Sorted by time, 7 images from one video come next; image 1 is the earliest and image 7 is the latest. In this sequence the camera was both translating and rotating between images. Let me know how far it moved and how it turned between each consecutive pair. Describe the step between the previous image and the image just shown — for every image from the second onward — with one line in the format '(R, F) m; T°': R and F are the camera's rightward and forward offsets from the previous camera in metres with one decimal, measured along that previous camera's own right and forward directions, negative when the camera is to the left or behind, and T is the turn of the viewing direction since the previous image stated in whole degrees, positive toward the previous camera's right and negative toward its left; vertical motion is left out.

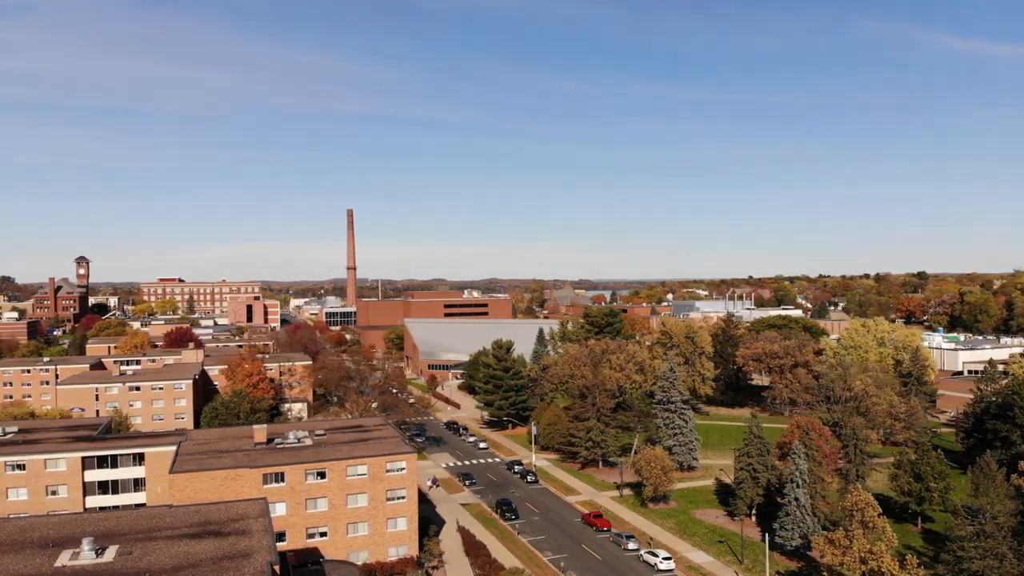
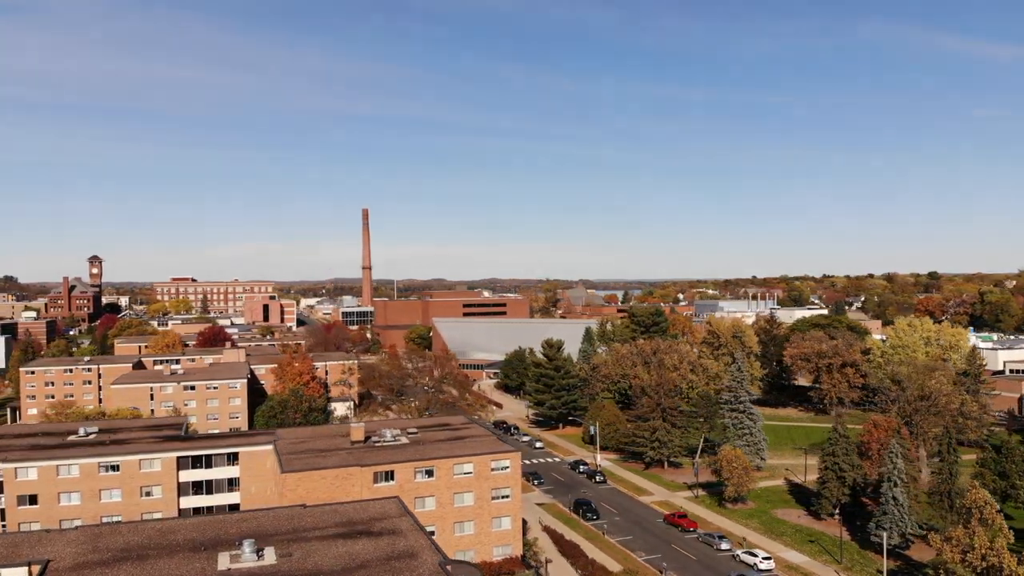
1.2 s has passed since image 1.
(-4.9, +0.4) m; 0°
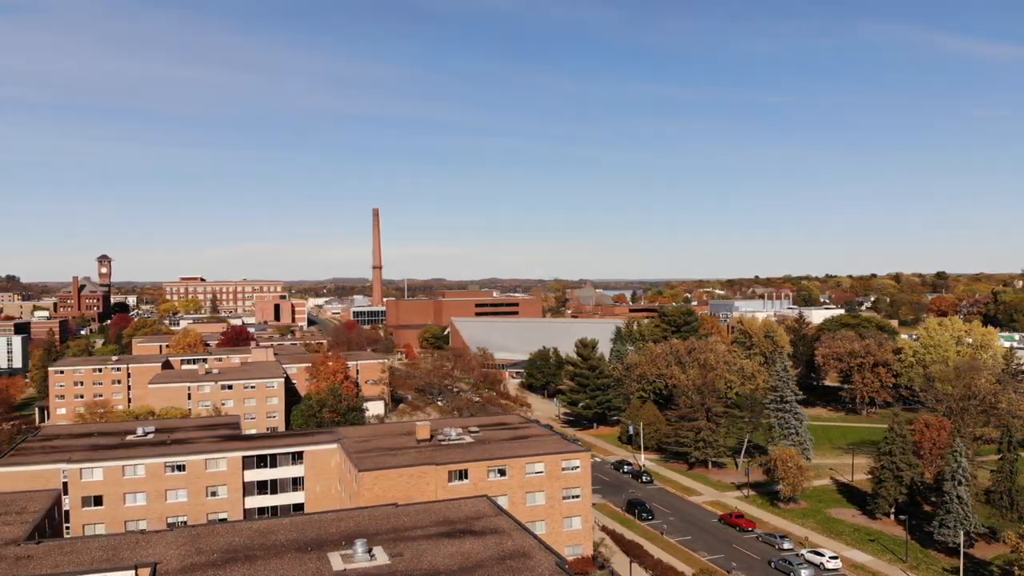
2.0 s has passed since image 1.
(-3.3, +0.2) m; 0°
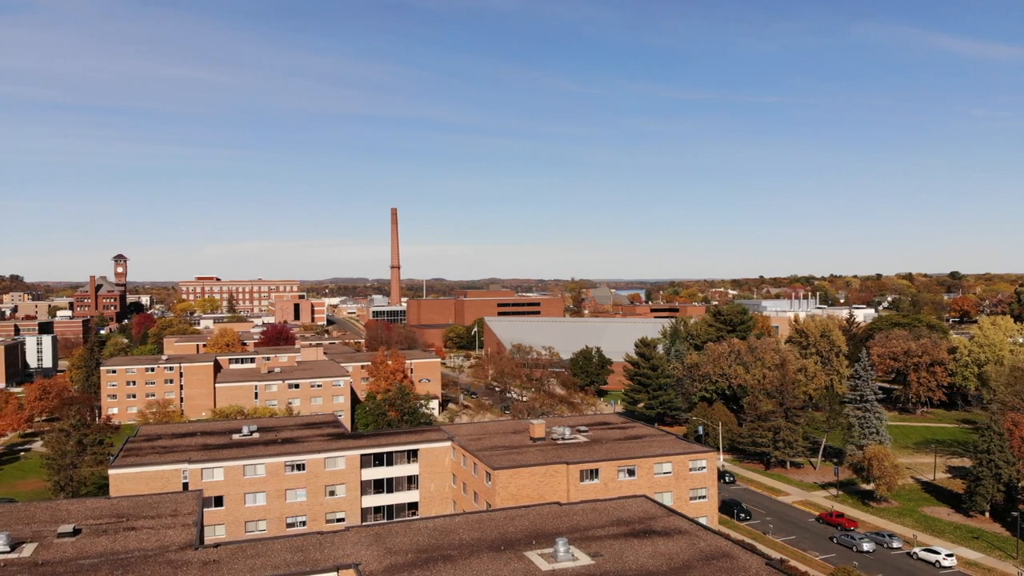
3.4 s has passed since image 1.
(-5.8, +0.3) m; 0°
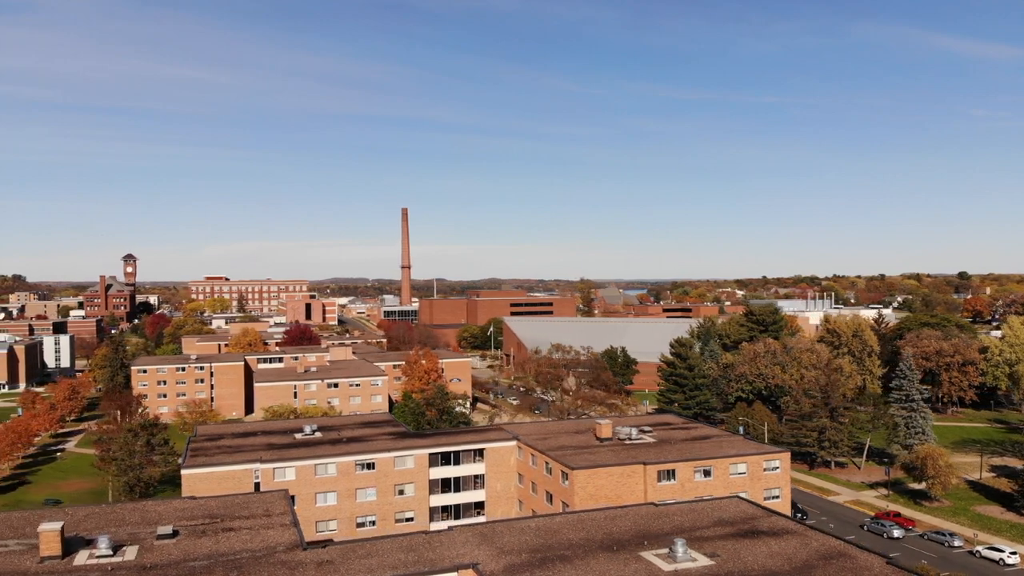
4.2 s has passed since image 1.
(-3.3, +0.1) m; 0°
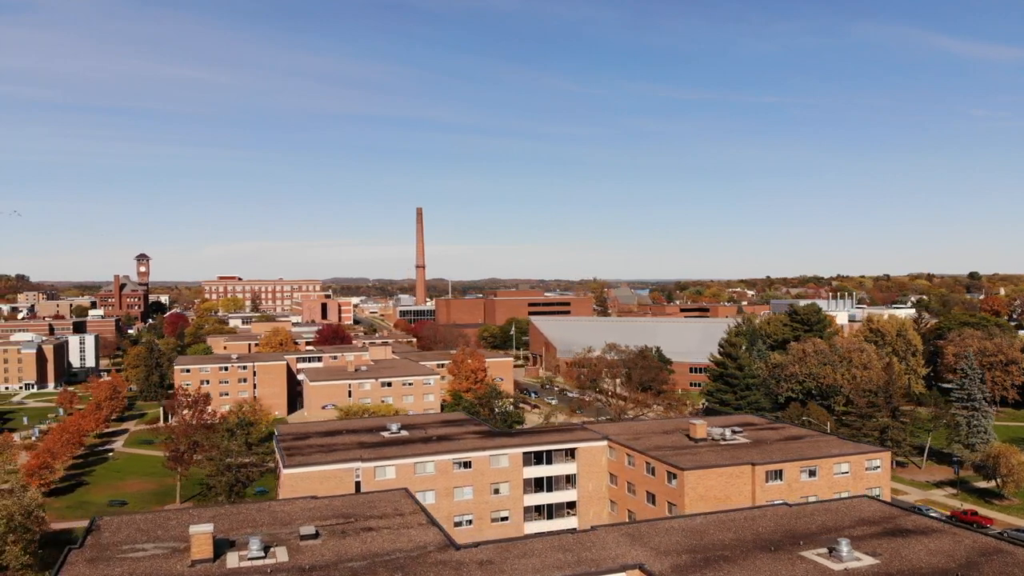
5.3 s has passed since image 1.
(-4.6, +0.1) m; 0°
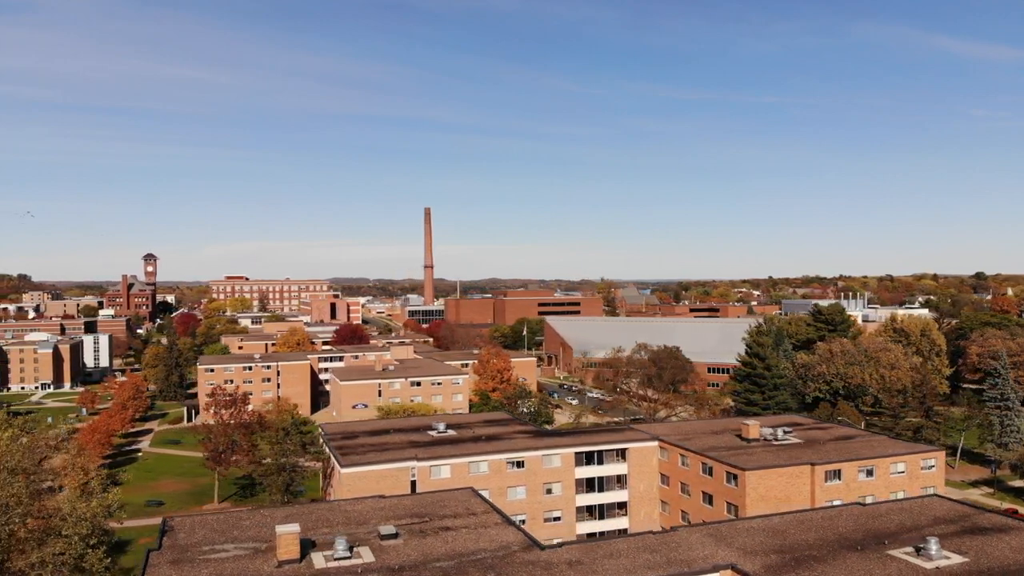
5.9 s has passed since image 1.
(-2.5, 0.0) m; 0°
